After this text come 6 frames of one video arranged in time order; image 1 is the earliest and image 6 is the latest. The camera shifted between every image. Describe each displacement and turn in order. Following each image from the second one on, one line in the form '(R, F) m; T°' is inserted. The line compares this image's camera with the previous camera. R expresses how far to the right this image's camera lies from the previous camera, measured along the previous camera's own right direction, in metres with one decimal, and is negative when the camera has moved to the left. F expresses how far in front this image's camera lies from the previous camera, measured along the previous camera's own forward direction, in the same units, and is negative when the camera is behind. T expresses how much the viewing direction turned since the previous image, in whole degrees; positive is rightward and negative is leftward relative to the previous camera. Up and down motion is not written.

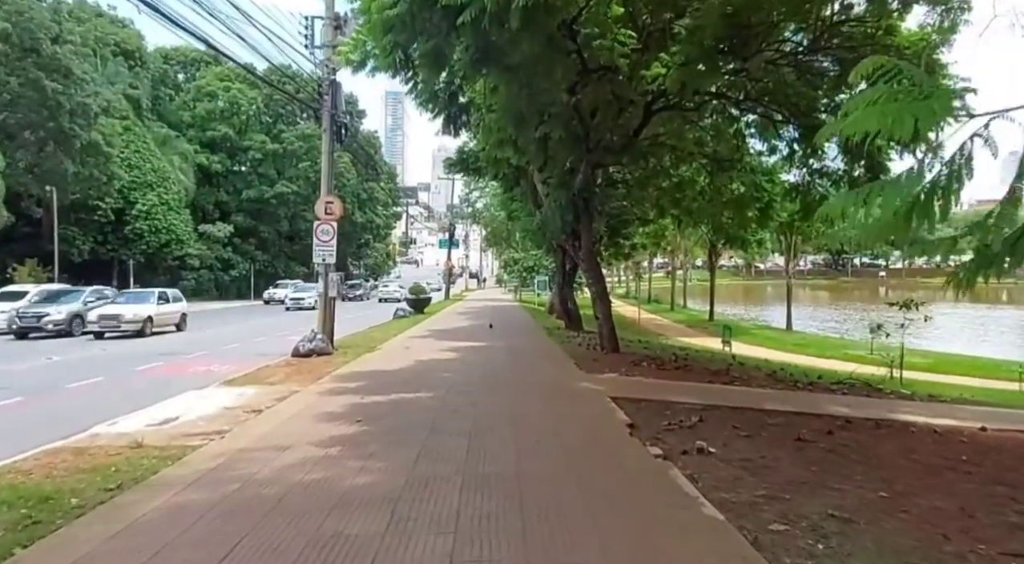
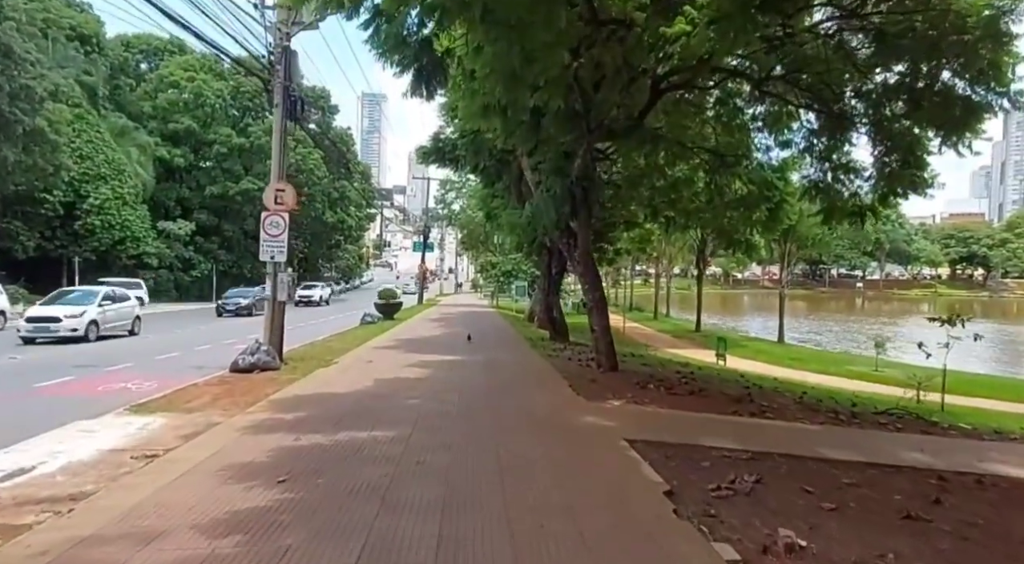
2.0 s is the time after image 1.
(-0.1, +2.1) m; +2°
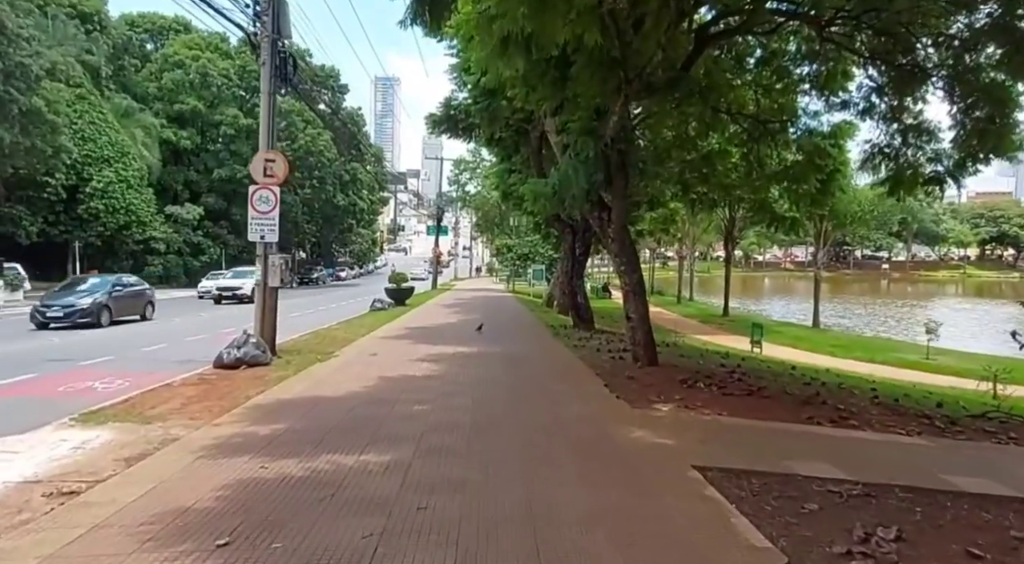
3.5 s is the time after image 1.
(-0.1, +1.6) m; -1°
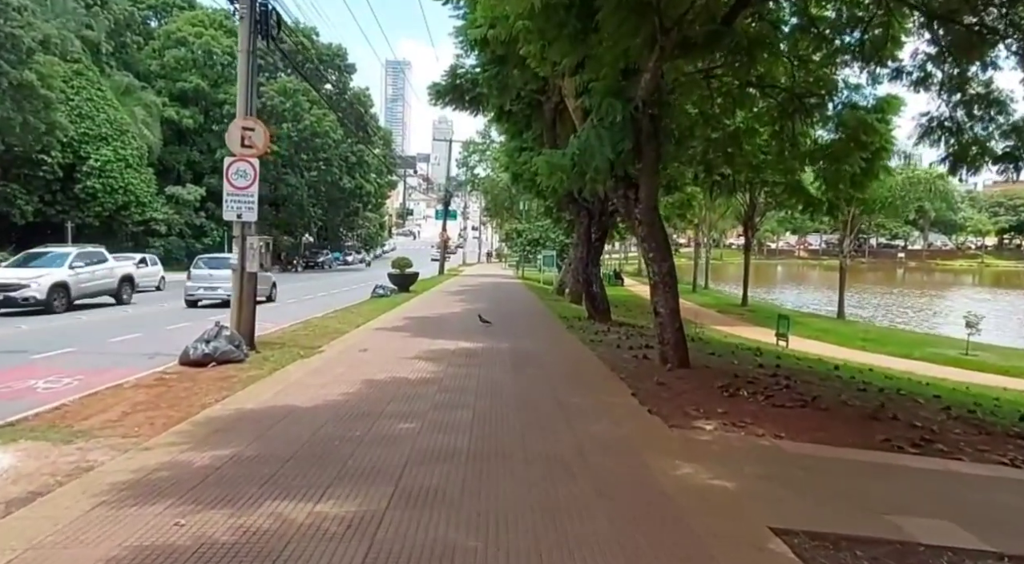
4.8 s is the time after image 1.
(0.0, +1.4) m; -1°
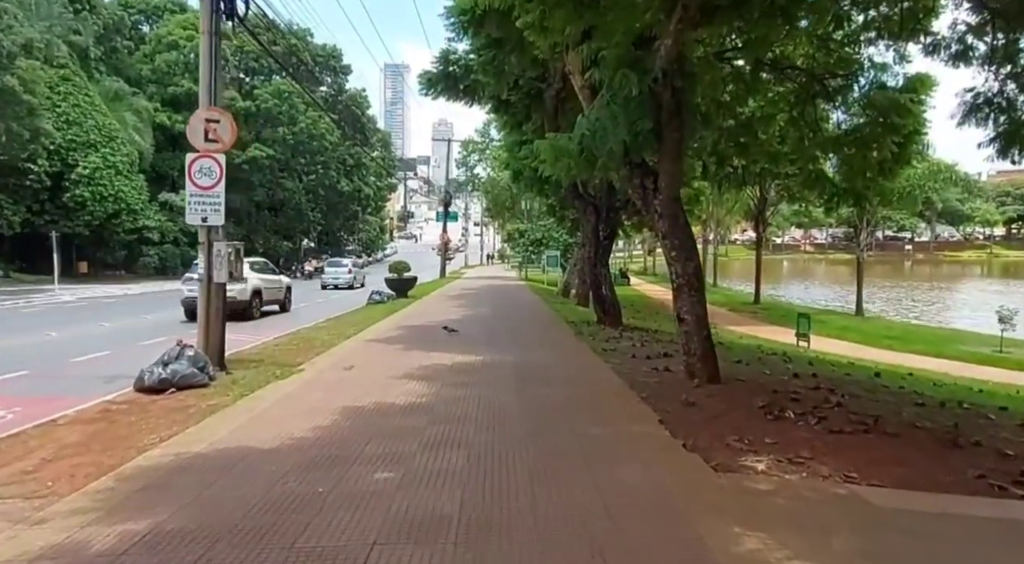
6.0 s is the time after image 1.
(0.0, +1.2) m; 0°
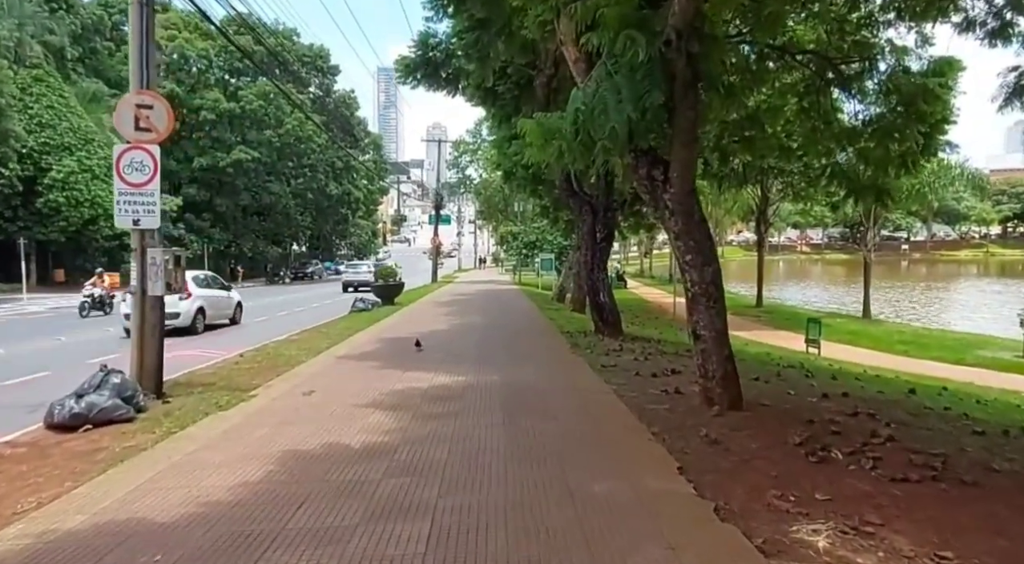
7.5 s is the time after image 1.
(+0.1, +1.3) m; 0°
